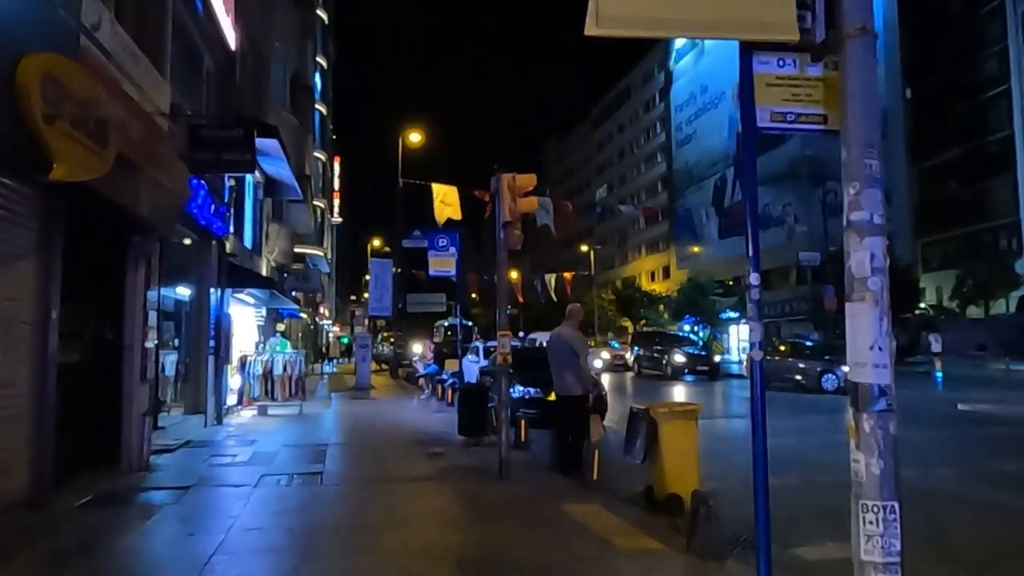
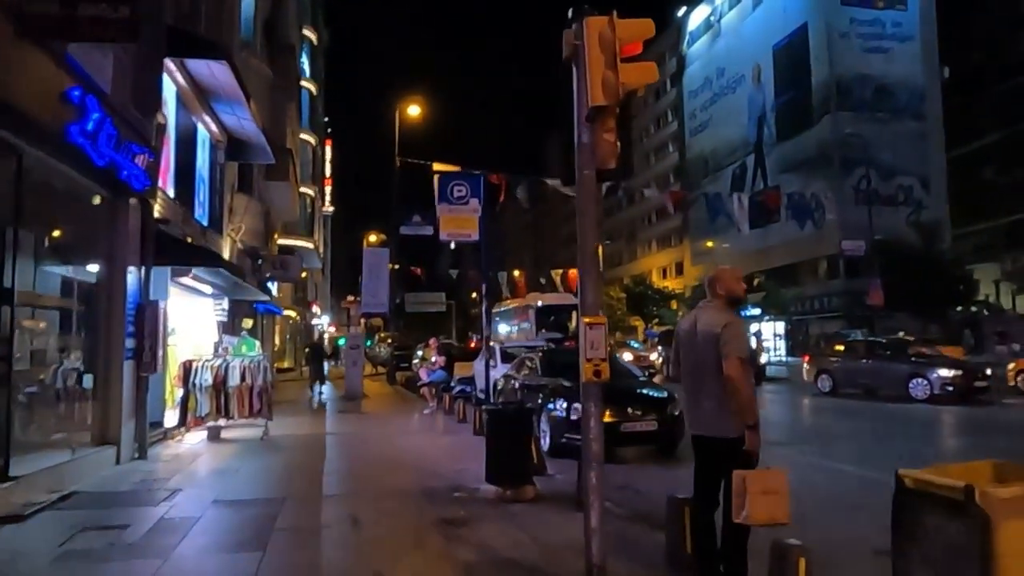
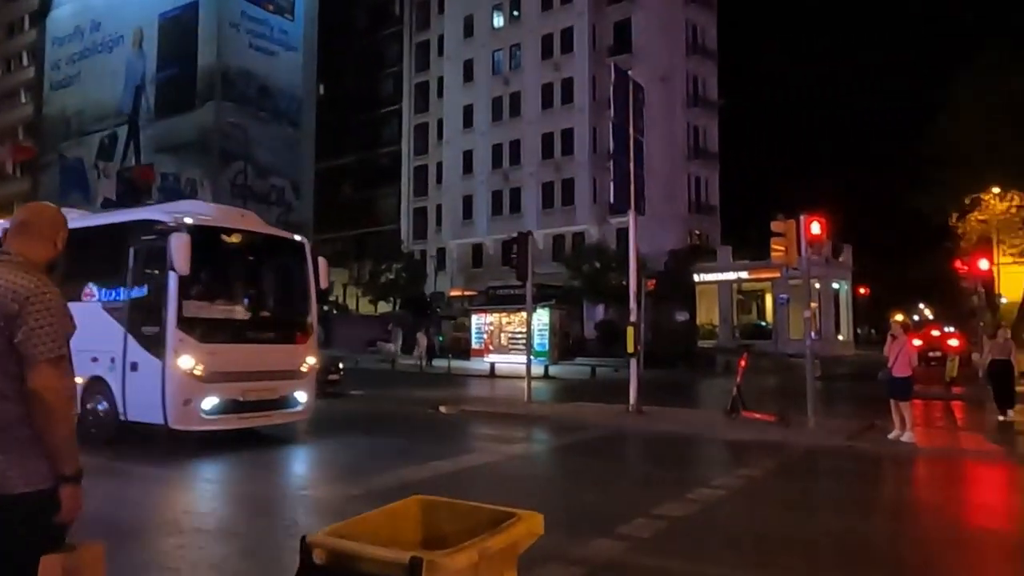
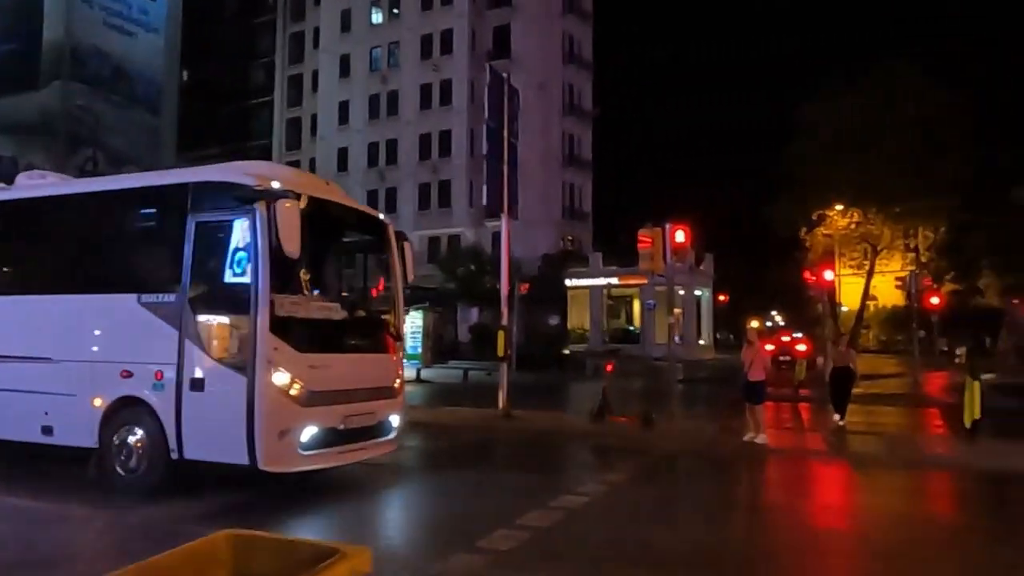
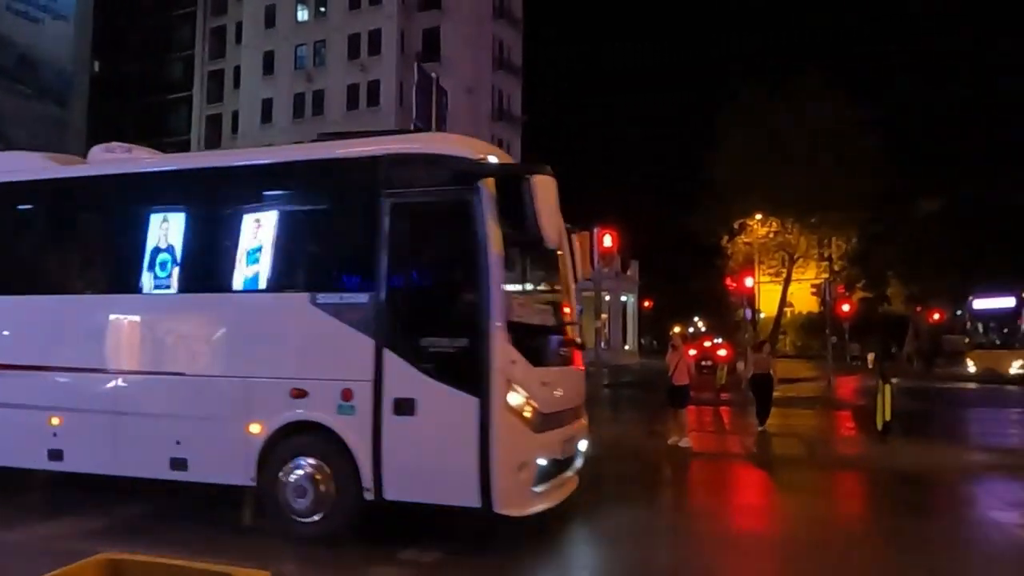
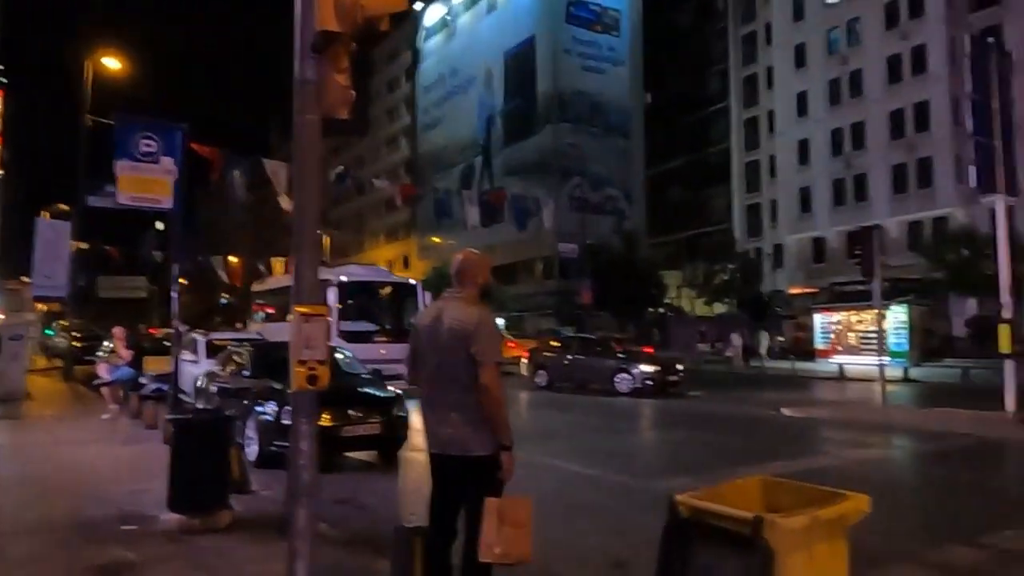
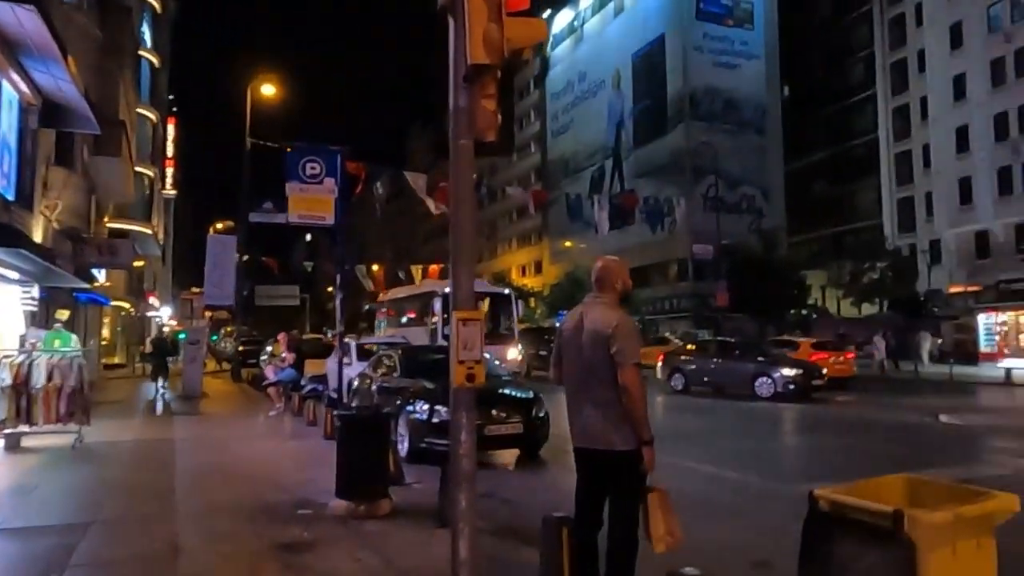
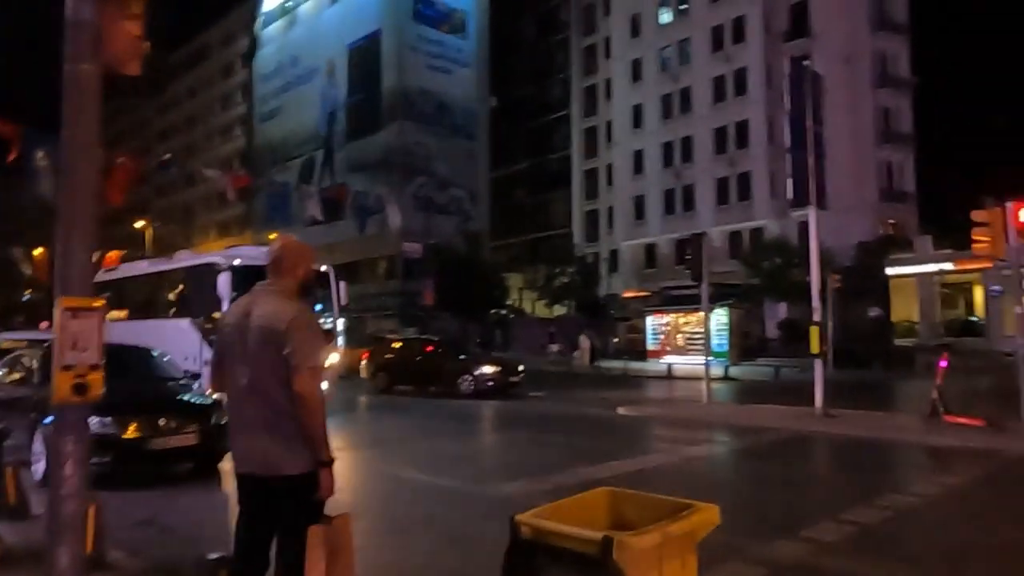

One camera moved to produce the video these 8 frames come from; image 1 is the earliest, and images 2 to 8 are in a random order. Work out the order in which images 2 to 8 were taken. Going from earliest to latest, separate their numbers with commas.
2, 7, 6, 8, 3, 4, 5
